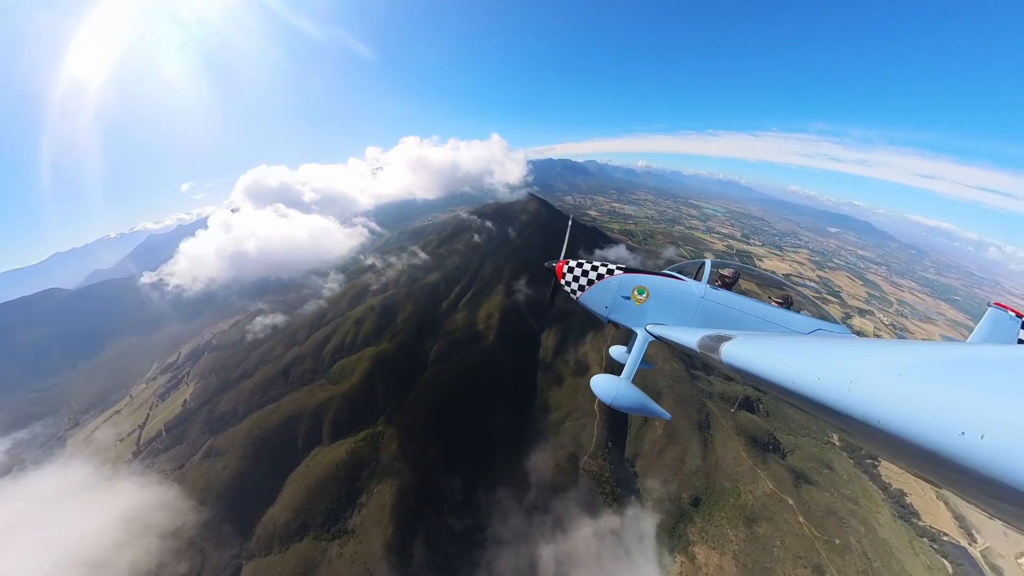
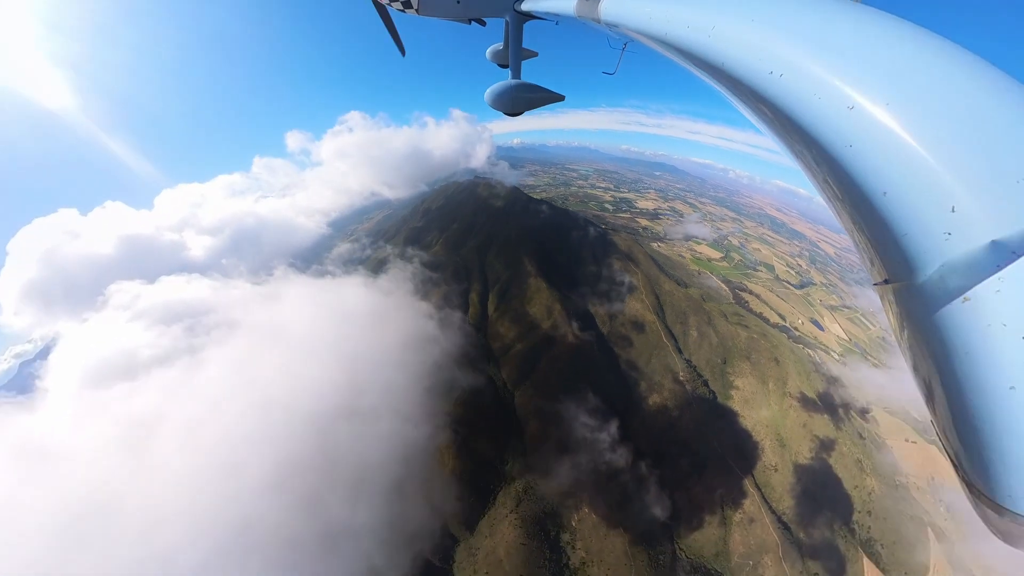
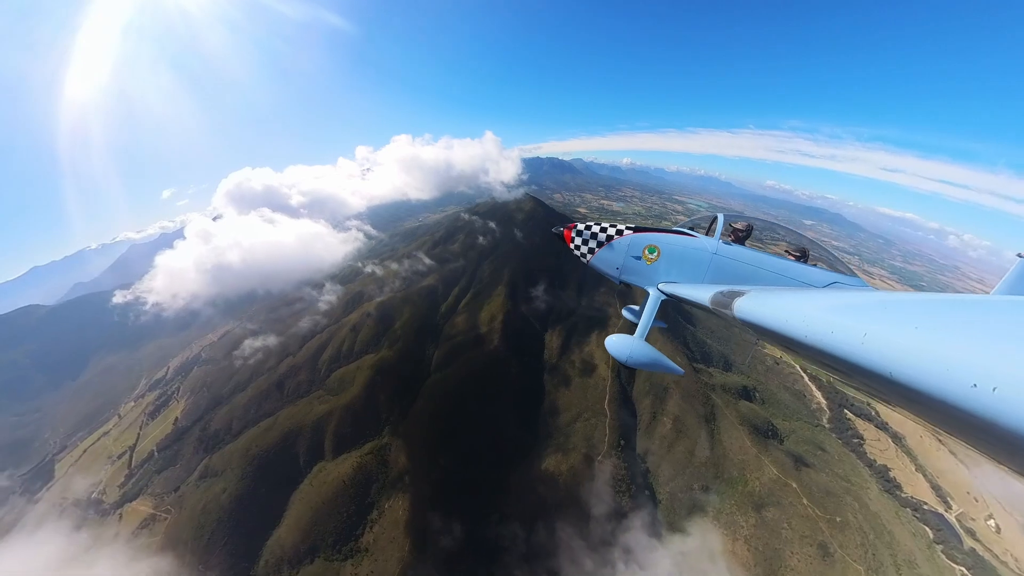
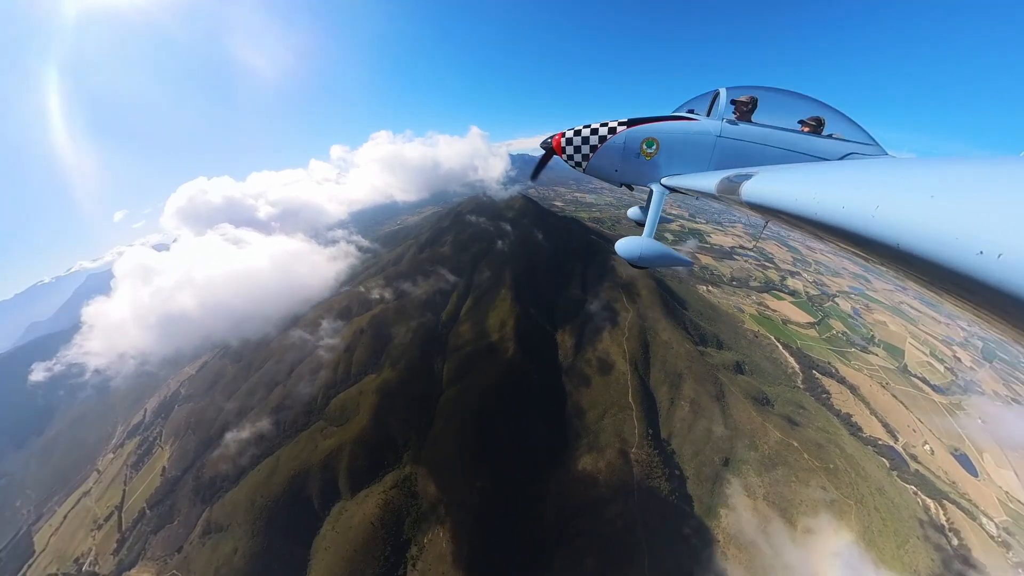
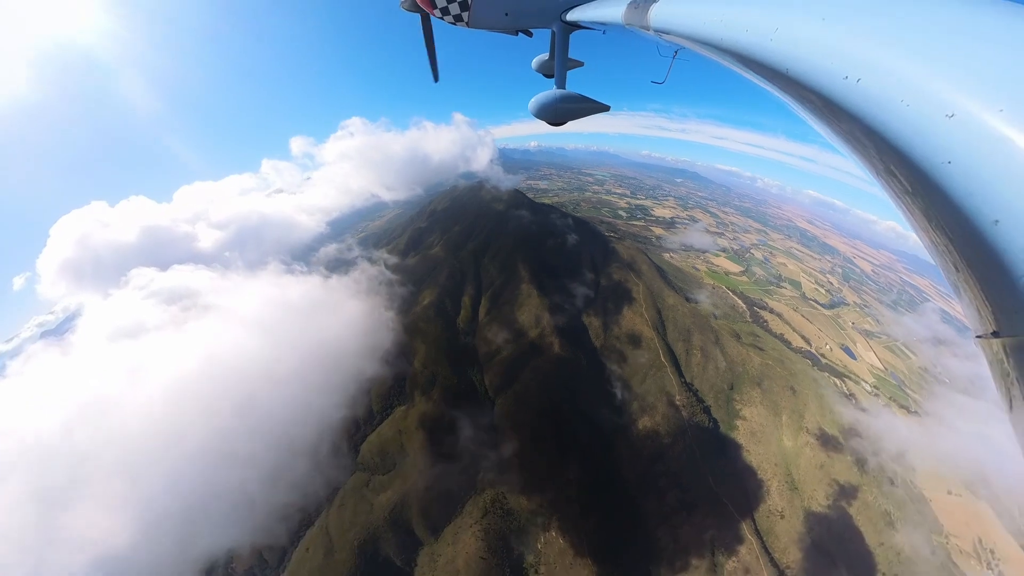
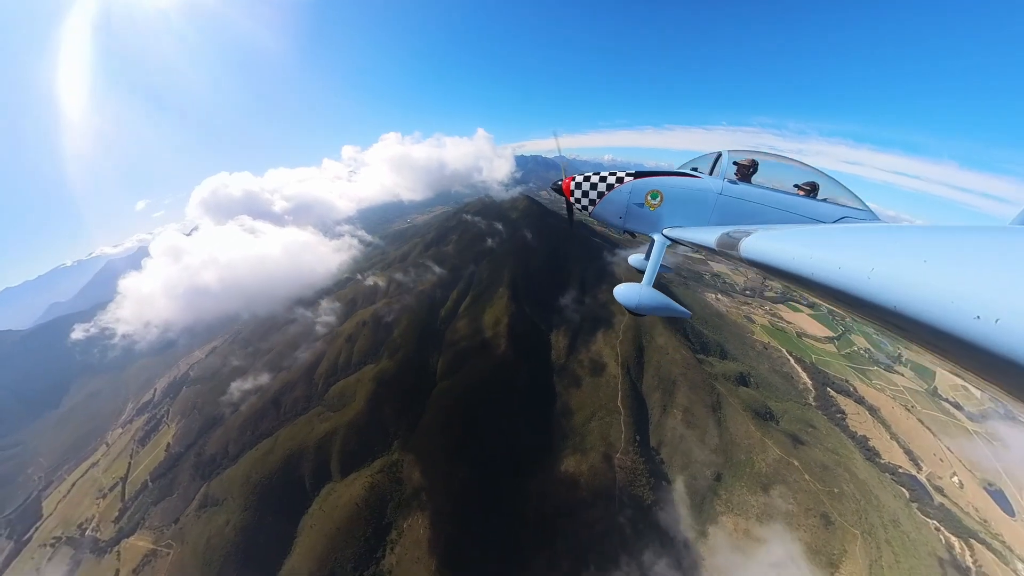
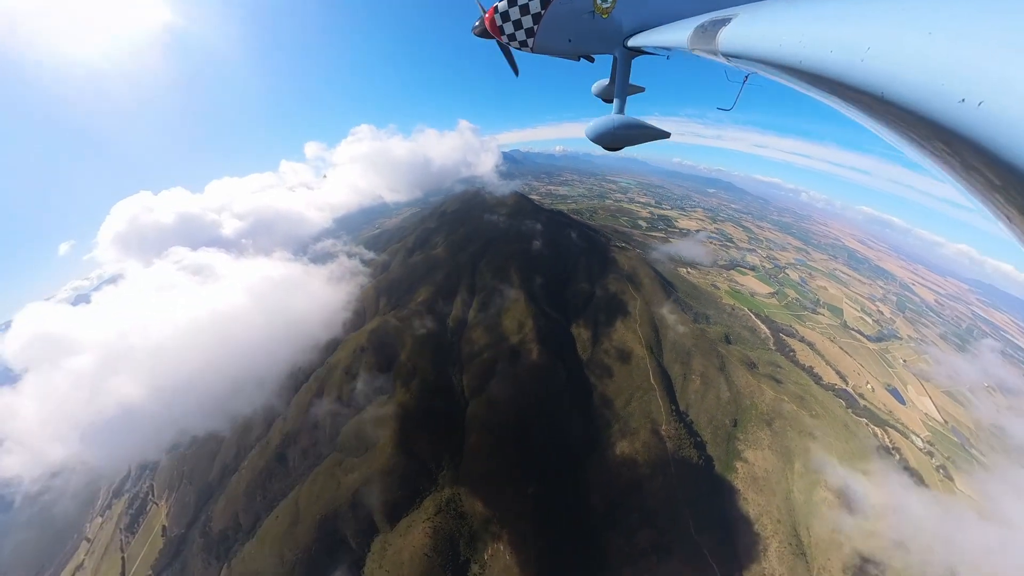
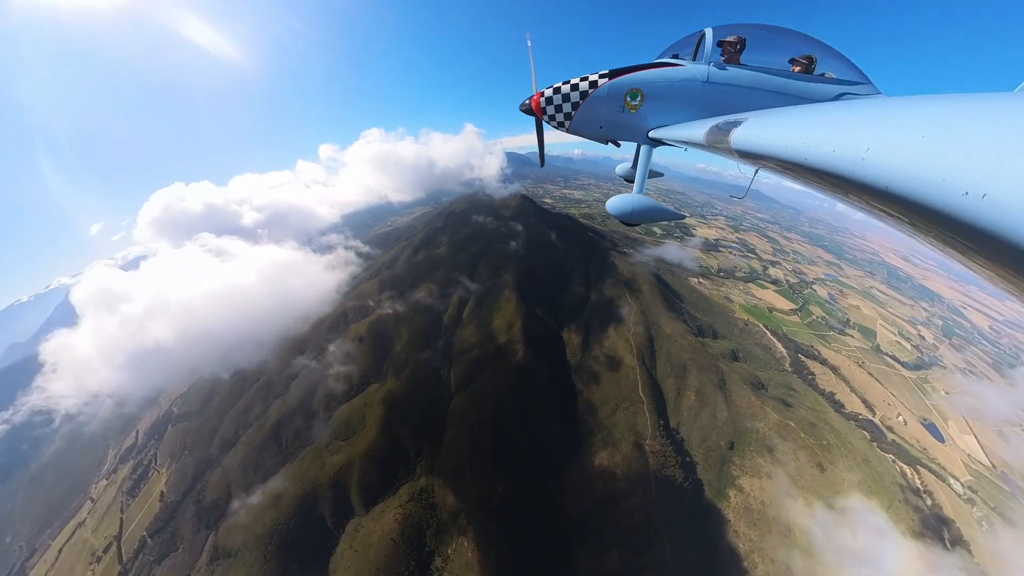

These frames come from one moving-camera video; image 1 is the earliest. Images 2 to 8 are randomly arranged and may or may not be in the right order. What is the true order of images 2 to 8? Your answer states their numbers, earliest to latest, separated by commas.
3, 6, 4, 8, 7, 5, 2
